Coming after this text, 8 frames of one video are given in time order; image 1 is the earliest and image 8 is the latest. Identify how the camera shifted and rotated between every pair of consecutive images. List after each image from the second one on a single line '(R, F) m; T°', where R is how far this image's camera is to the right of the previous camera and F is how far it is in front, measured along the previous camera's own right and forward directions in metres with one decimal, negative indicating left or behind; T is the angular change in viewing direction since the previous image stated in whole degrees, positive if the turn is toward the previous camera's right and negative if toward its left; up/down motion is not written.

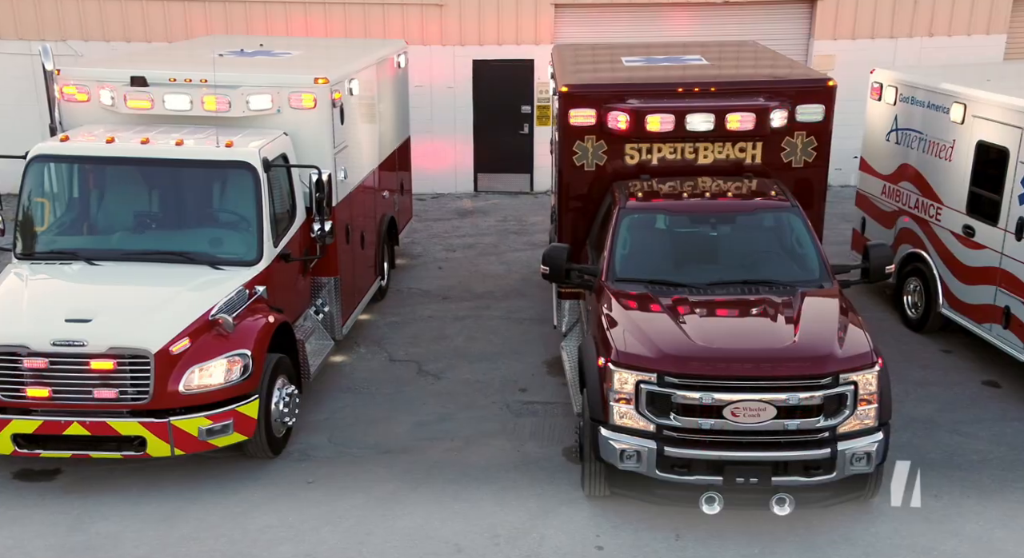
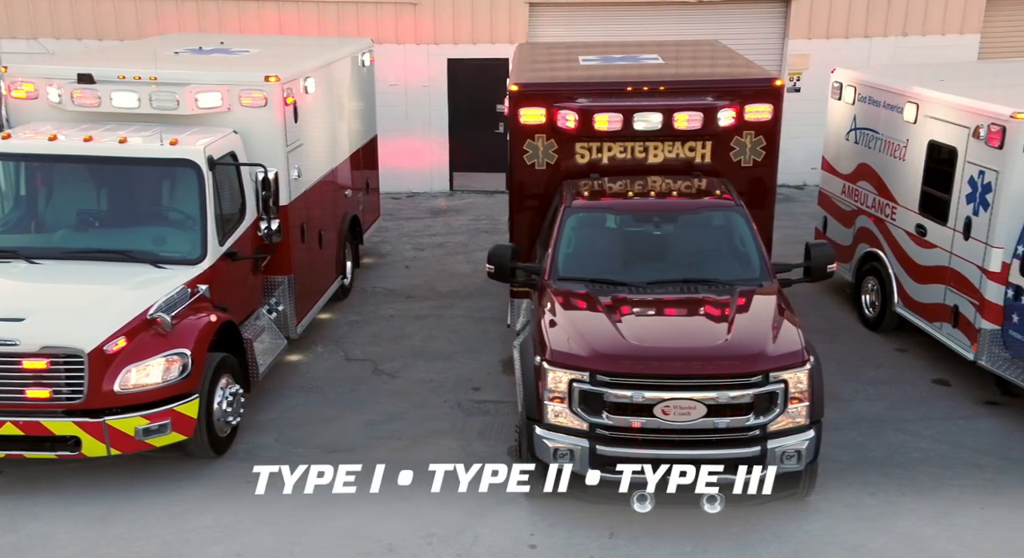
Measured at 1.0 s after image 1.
(+0.3, 0.0) m; +1°
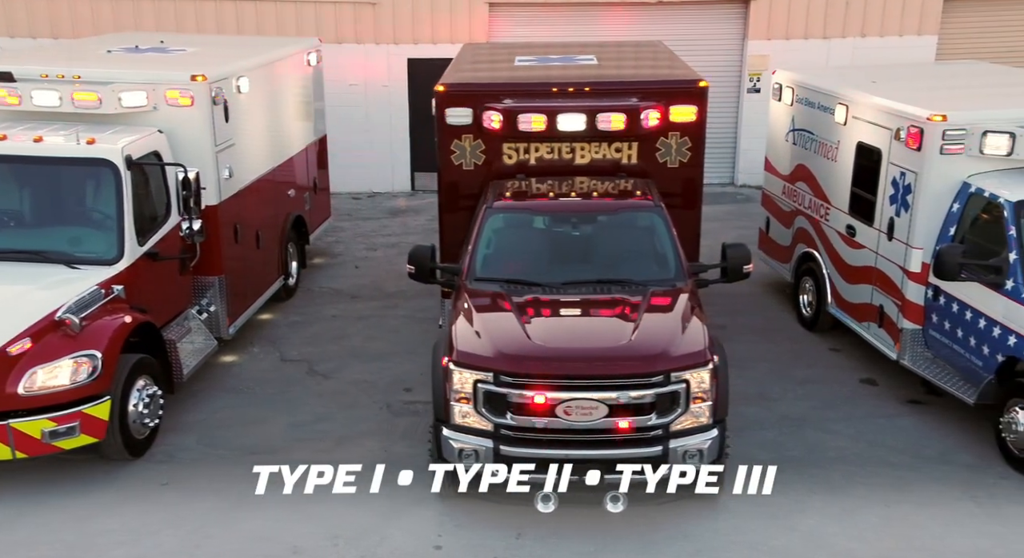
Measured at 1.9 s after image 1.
(+0.4, 0.0) m; +2°
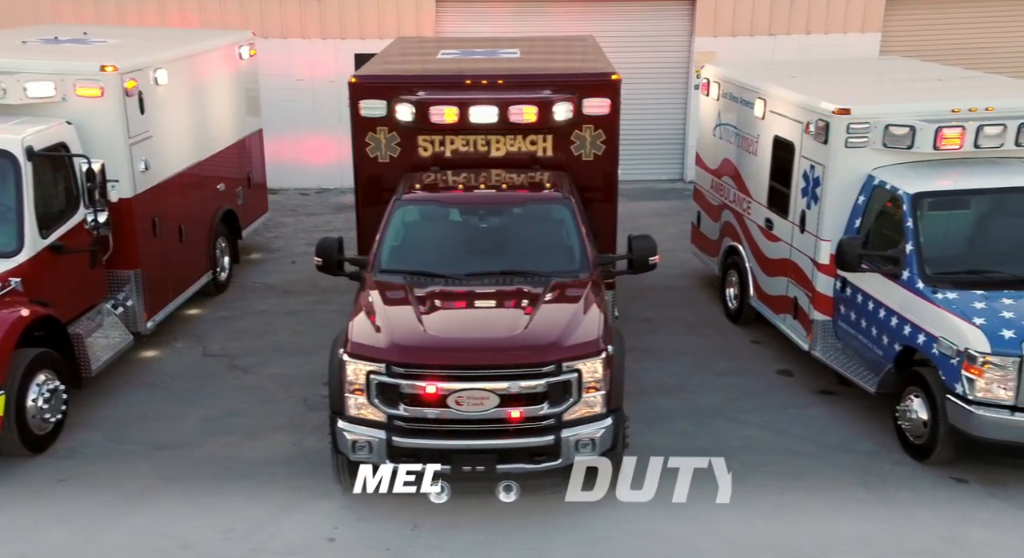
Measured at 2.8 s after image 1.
(+0.4, 0.0) m; +2°
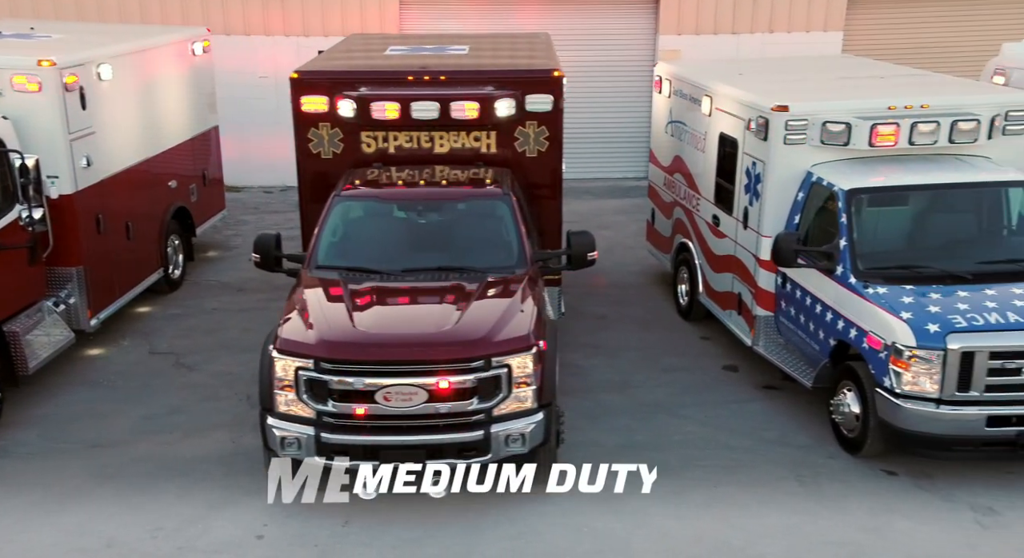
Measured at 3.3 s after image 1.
(+0.2, 0.0) m; +2°
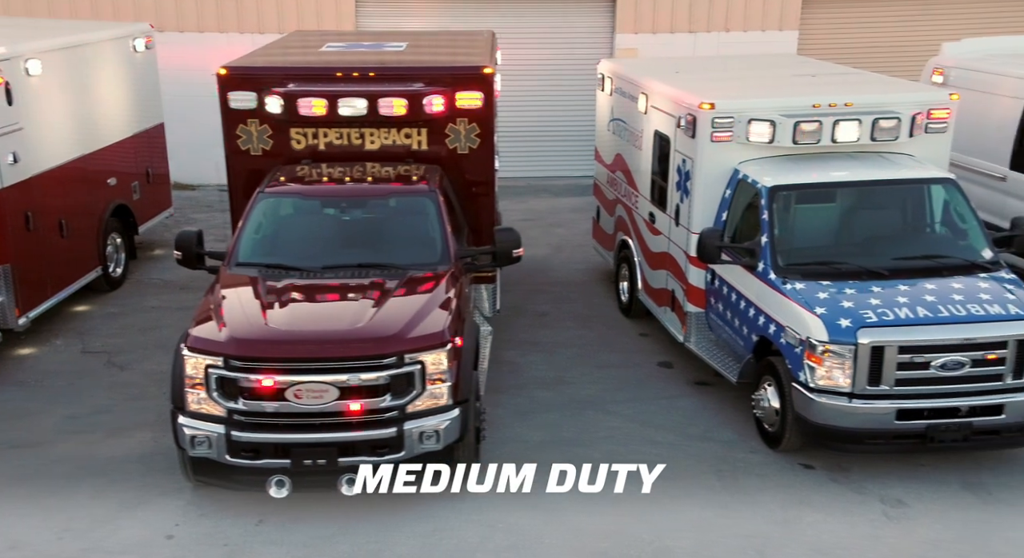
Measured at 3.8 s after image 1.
(+0.3, 0.0) m; +2°
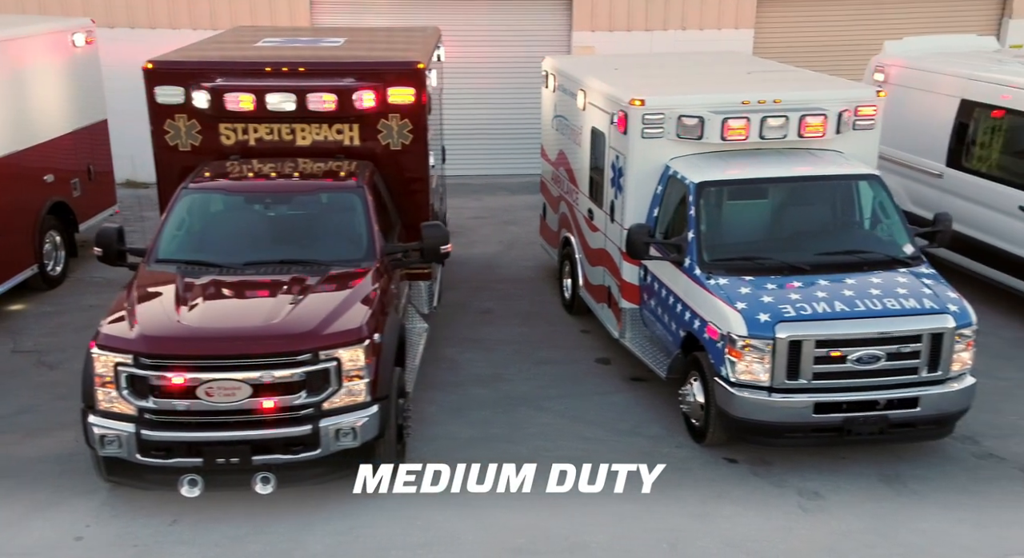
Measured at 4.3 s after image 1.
(+0.3, 0.0) m; +2°
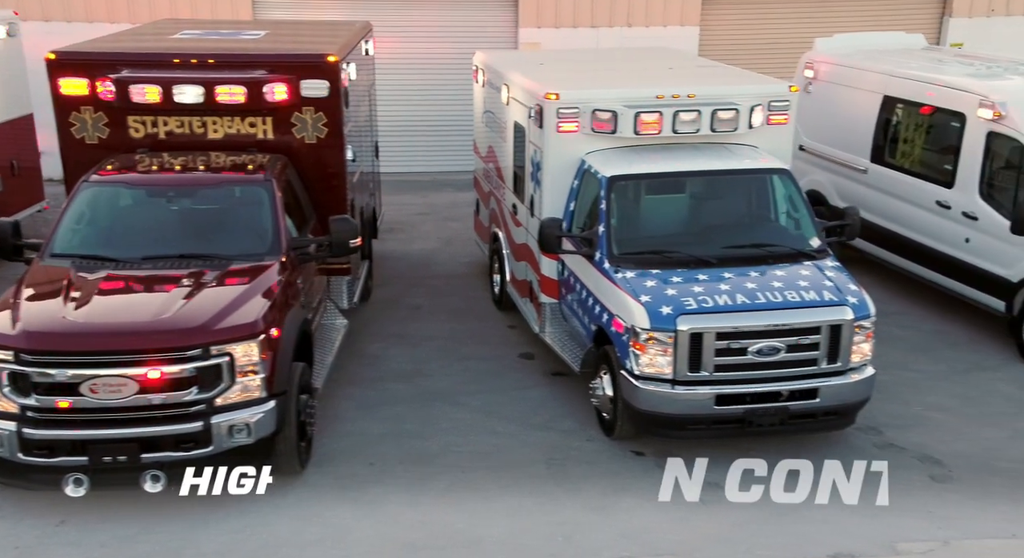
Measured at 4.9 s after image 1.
(+0.3, +0.1) m; +2°
